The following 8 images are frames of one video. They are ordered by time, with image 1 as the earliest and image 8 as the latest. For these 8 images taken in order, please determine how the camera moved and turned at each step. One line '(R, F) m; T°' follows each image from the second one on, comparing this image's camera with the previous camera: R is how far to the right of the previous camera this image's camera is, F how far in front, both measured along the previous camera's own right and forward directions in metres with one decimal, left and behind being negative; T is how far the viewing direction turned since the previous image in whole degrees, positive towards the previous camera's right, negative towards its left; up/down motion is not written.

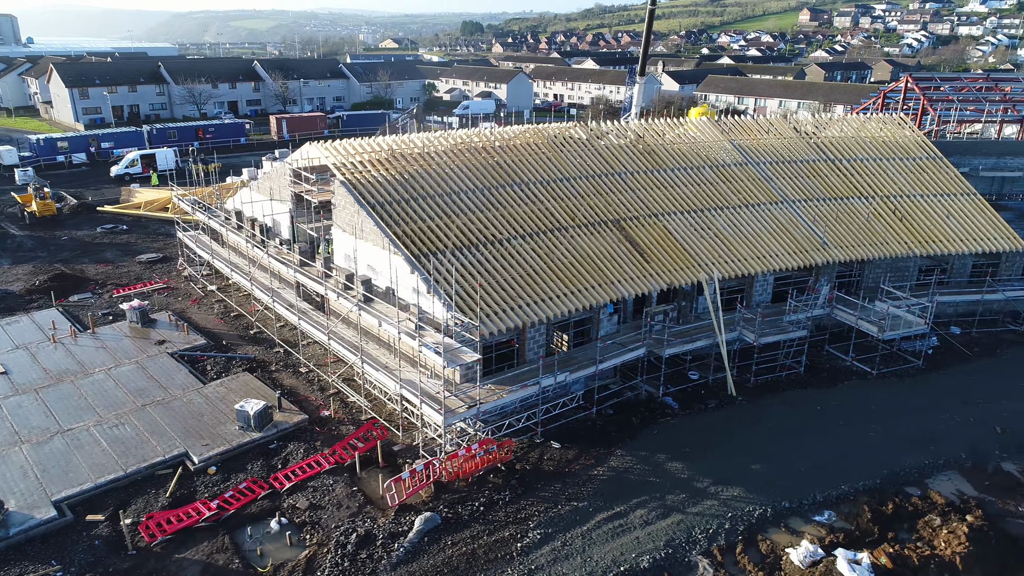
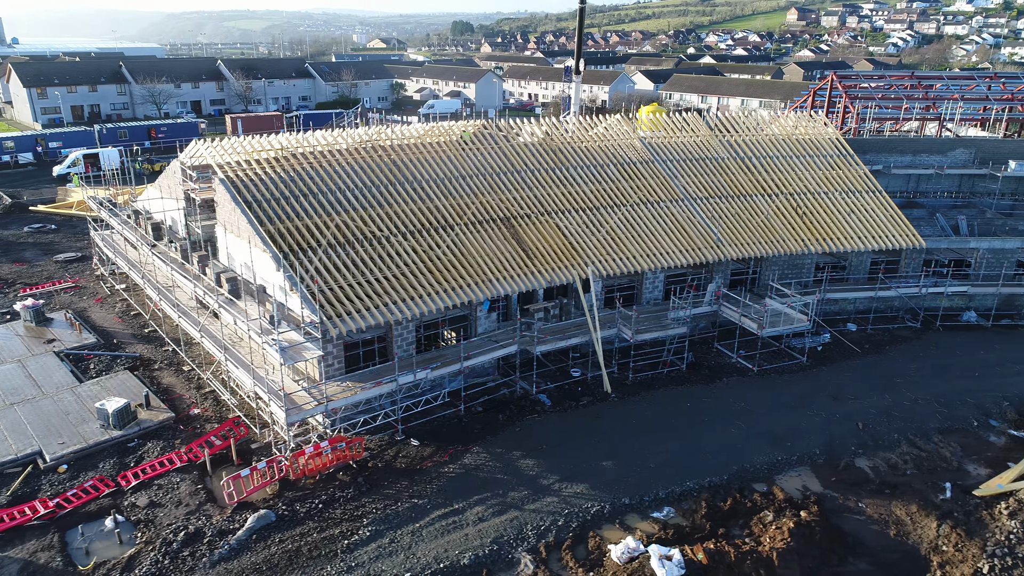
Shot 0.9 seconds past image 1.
(+2.6, 0.0) m; 0°
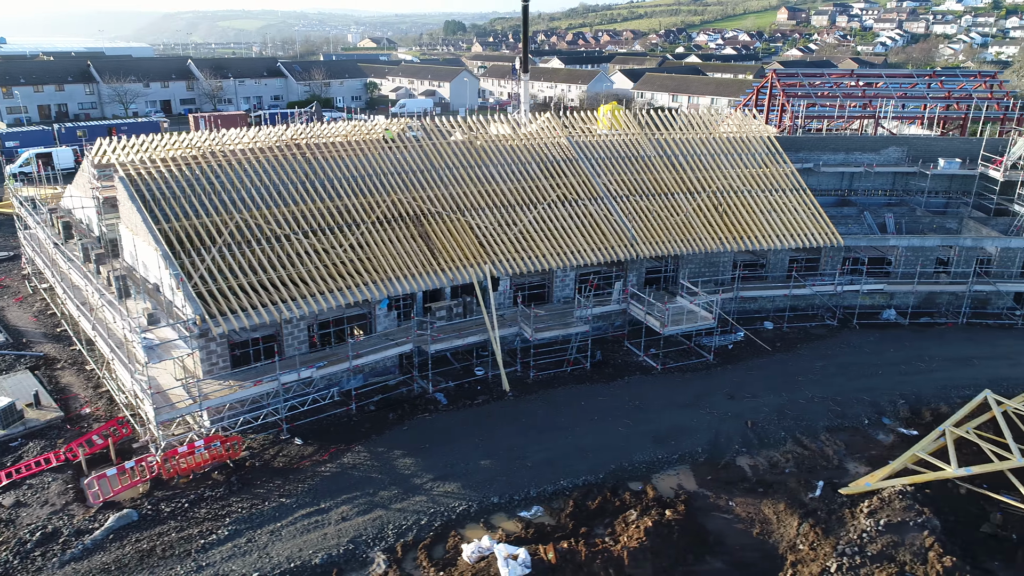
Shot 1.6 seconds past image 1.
(+2.2, +0.1) m; 0°
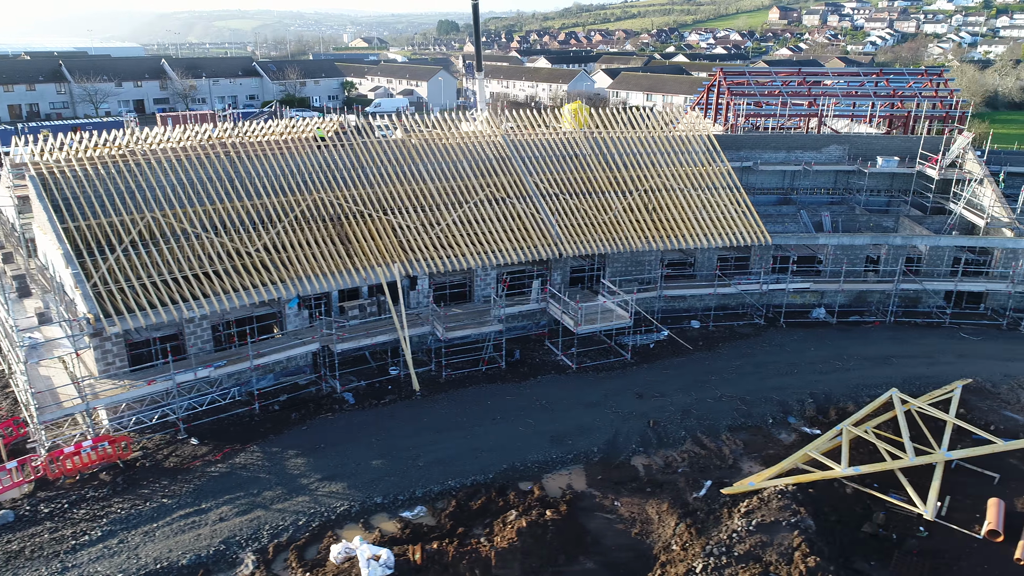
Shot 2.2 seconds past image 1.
(+1.9, +0.1) m; 0°
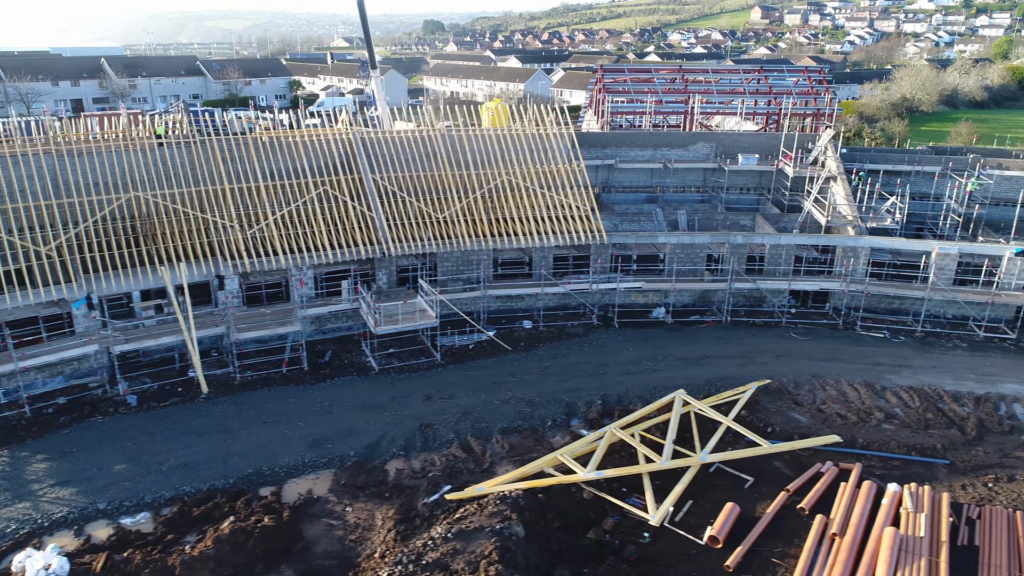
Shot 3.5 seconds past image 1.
(+4.3, +0.4) m; 0°
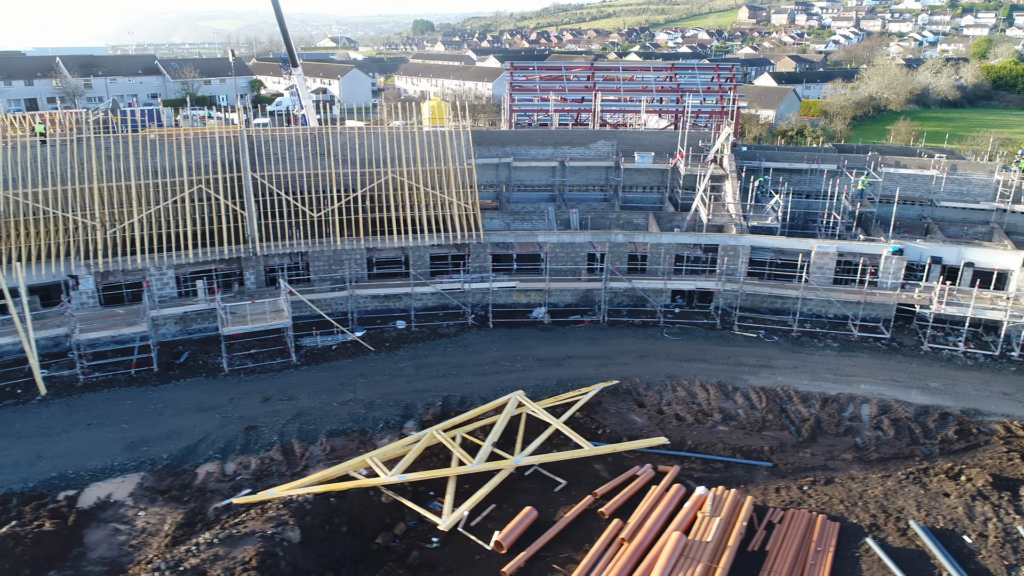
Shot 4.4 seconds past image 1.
(+3.1, +0.3) m; 0°
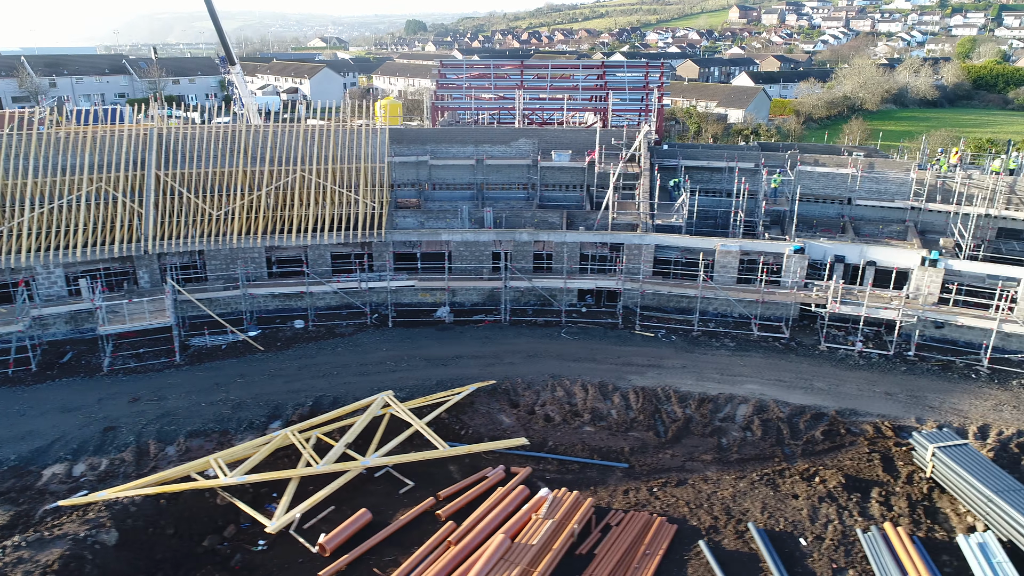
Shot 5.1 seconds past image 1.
(+2.5, +0.2) m; 0°
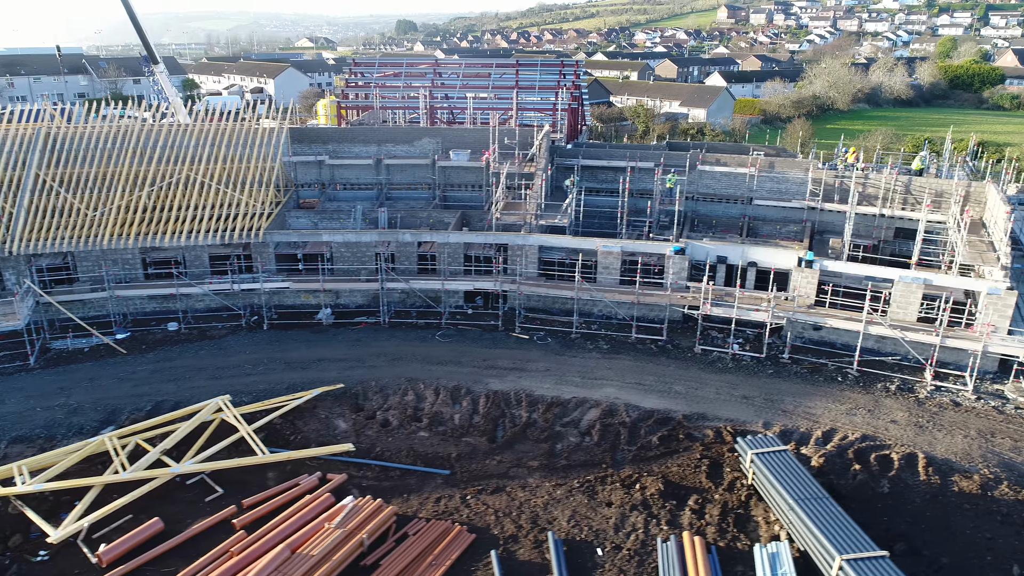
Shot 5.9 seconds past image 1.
(+2.9, +0.3) m; 0°
